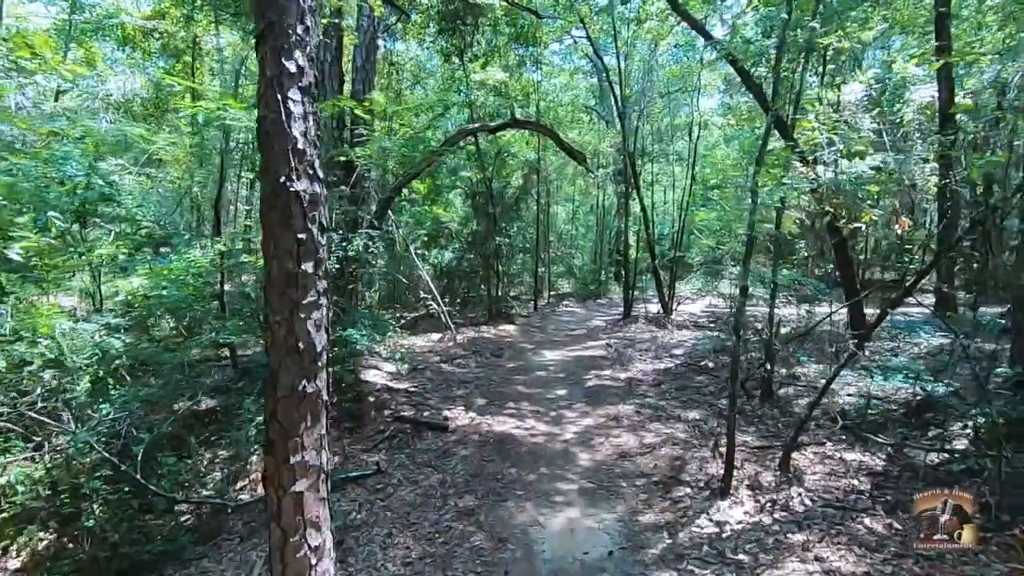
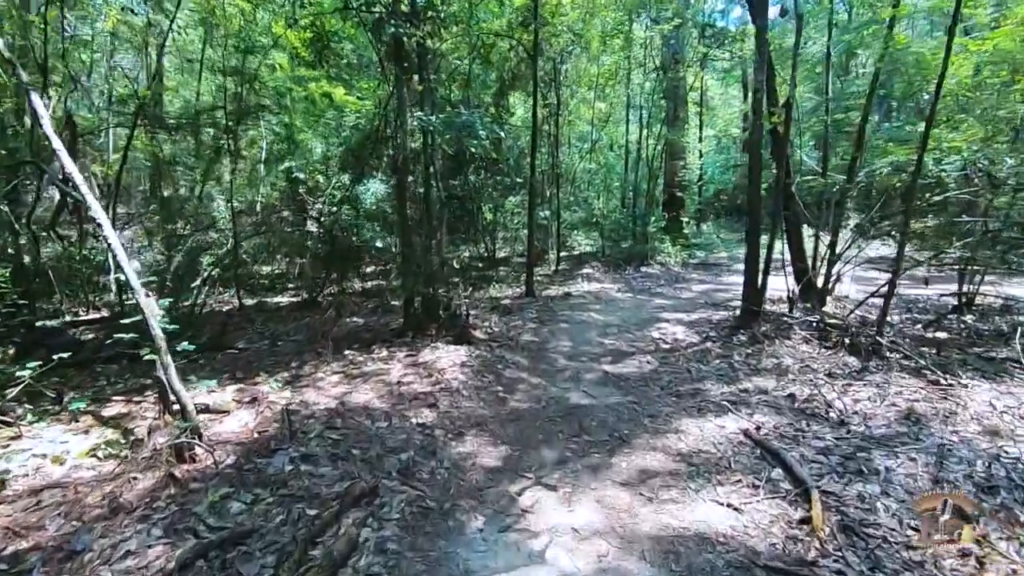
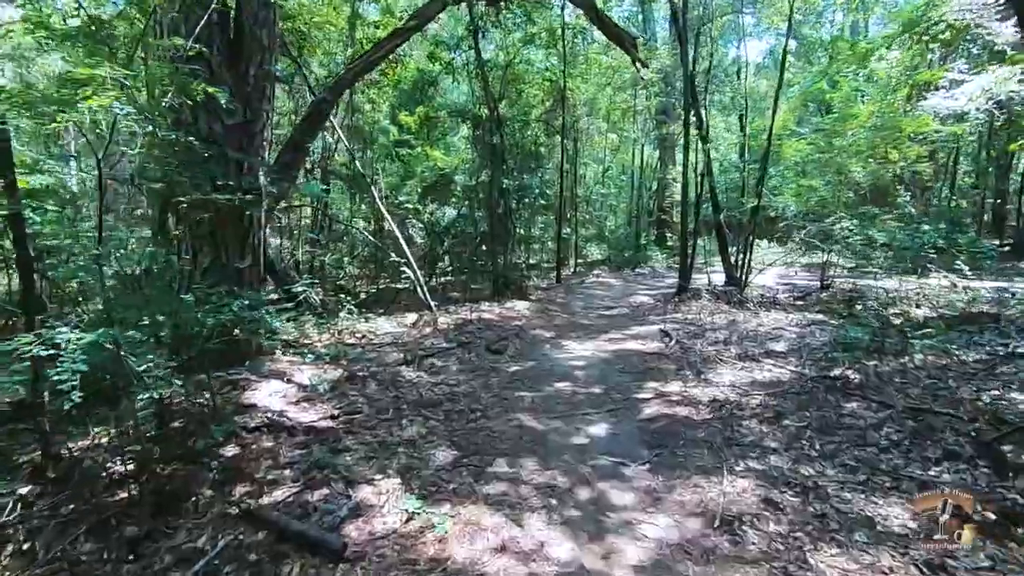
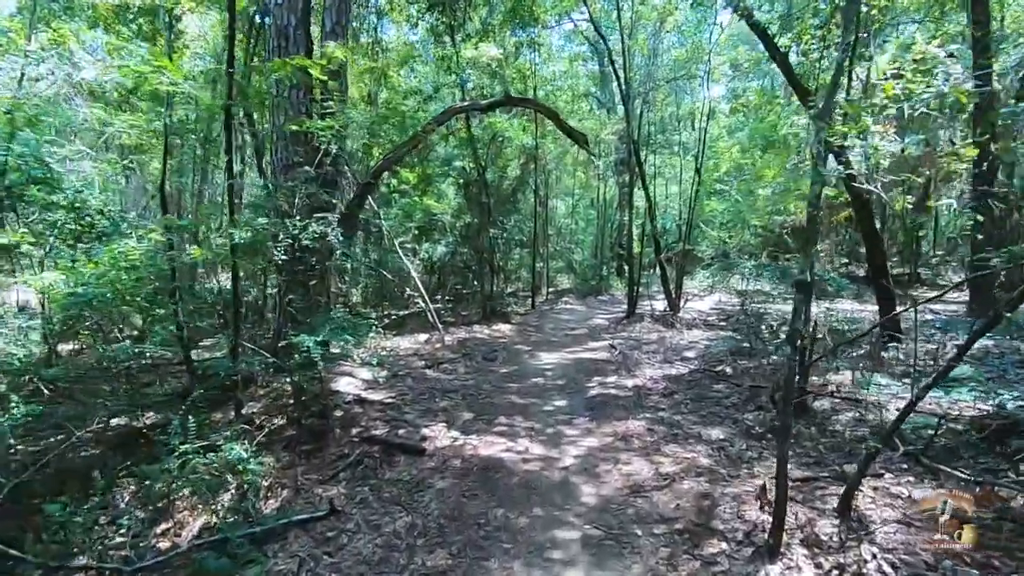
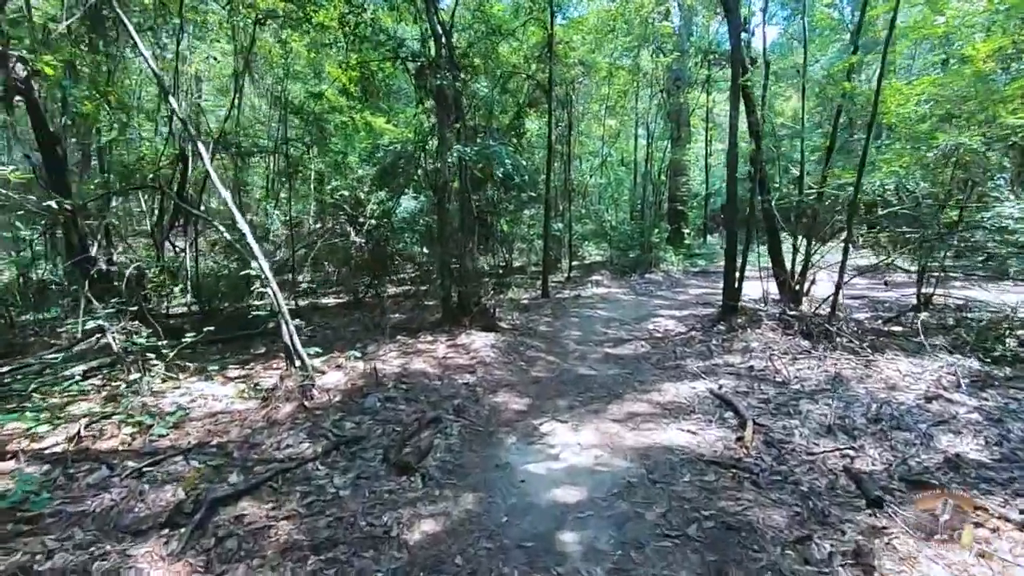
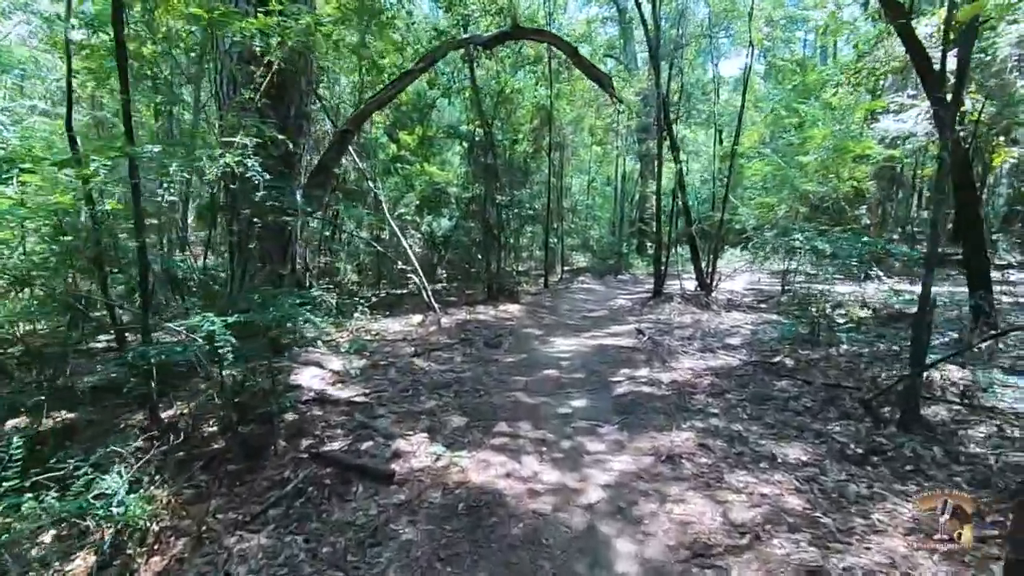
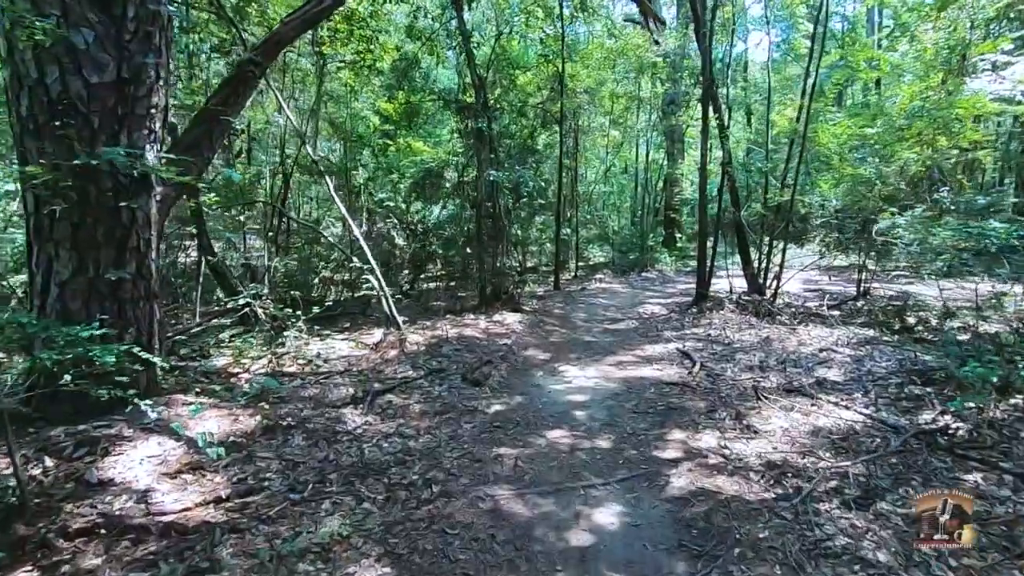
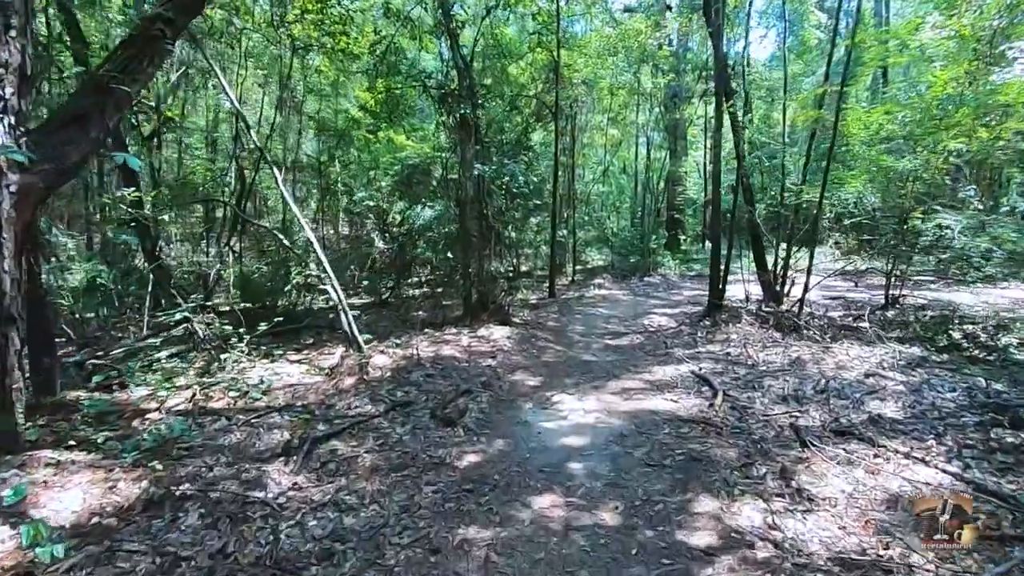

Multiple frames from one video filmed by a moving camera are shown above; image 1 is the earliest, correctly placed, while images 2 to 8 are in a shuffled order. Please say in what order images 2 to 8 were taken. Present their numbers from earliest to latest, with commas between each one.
4, 6, 3, 7, 8, 5, 2
